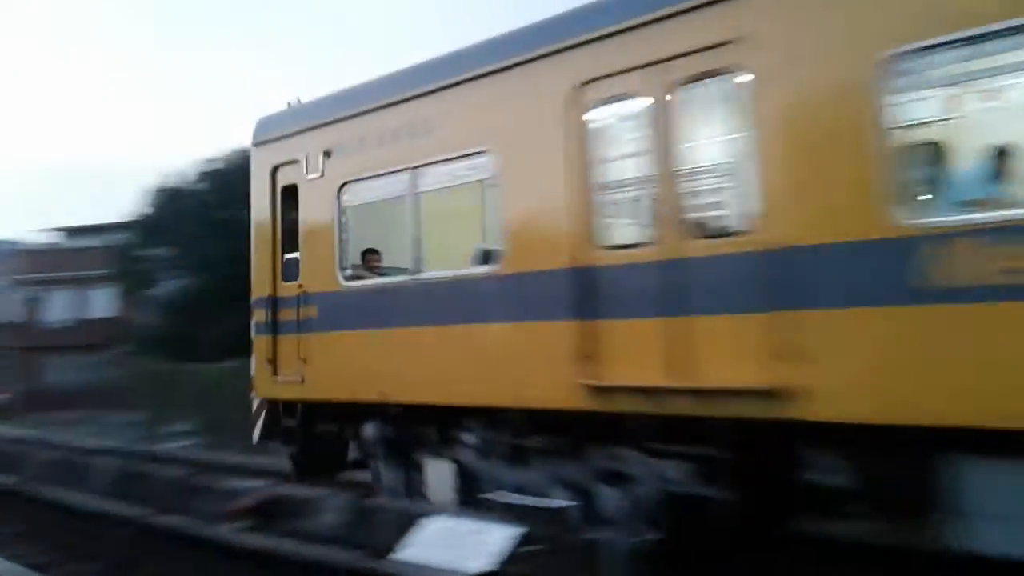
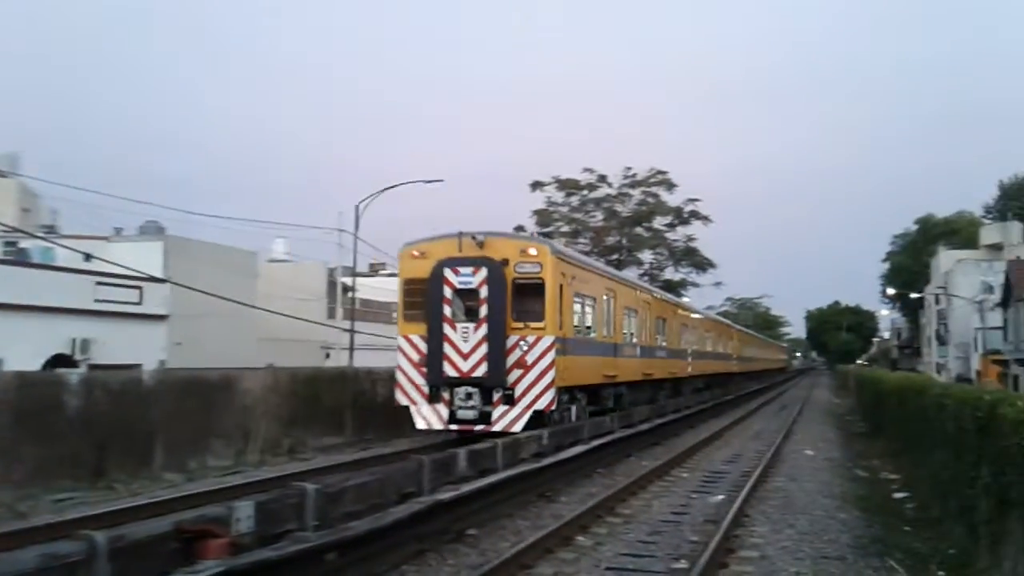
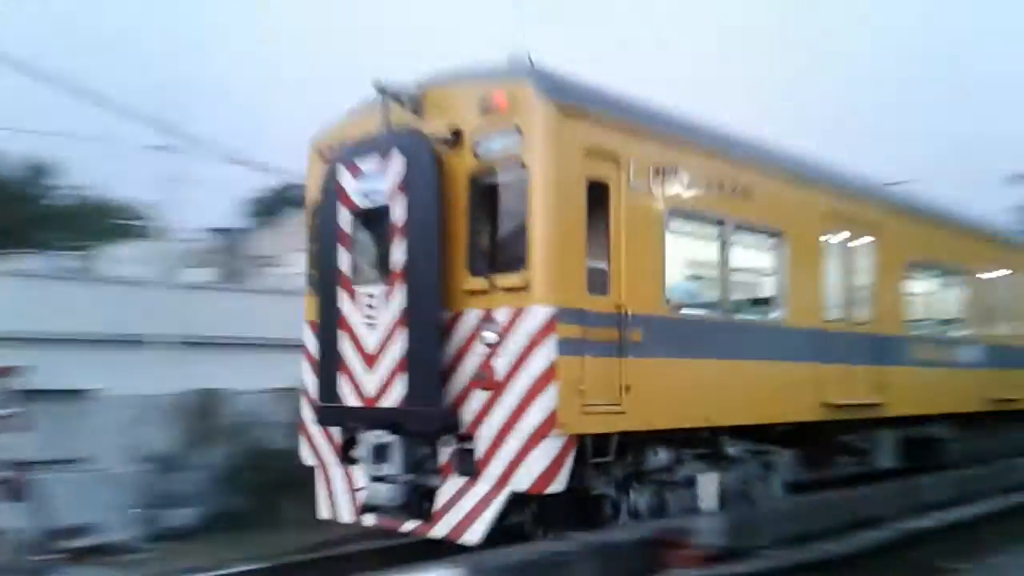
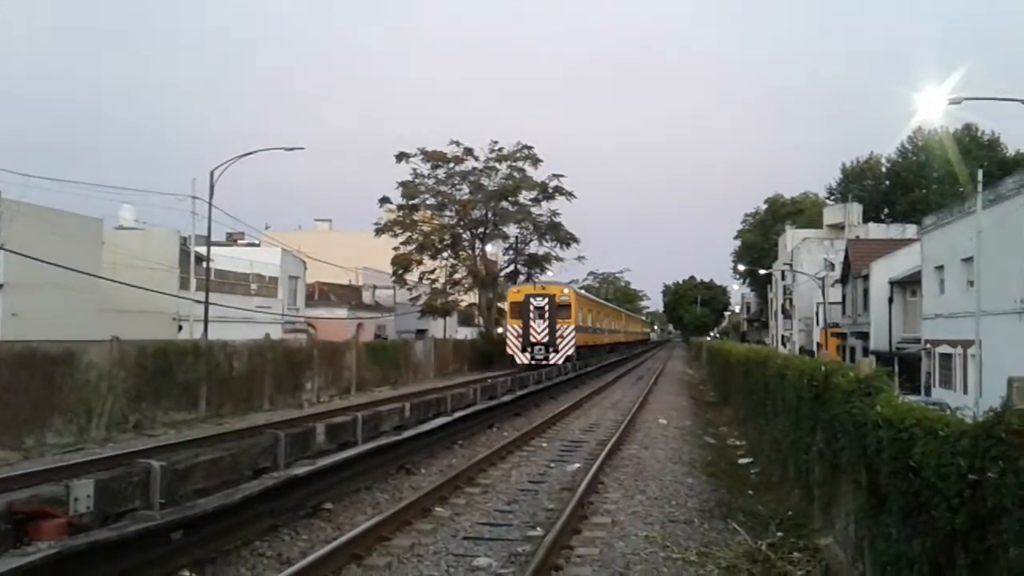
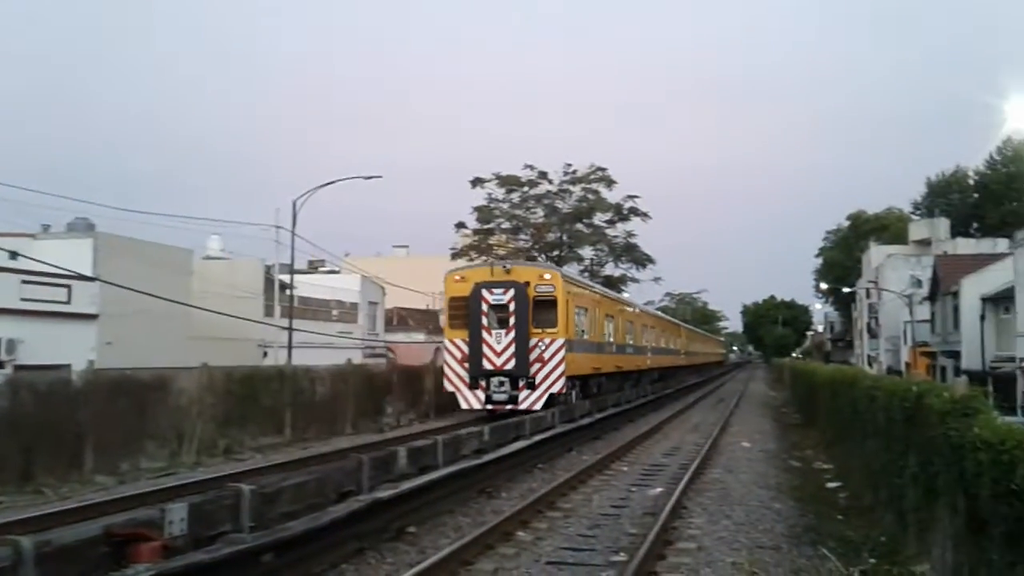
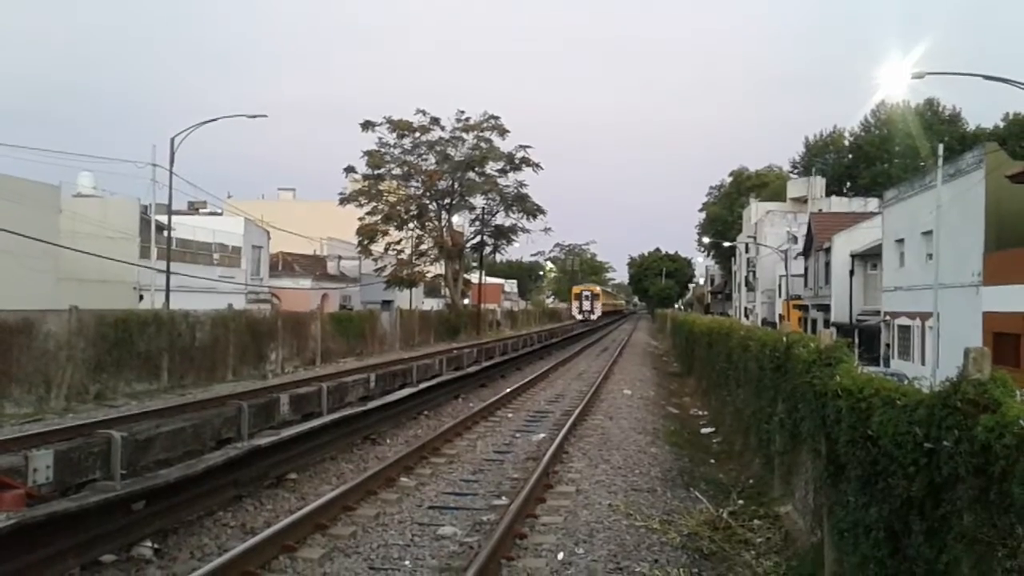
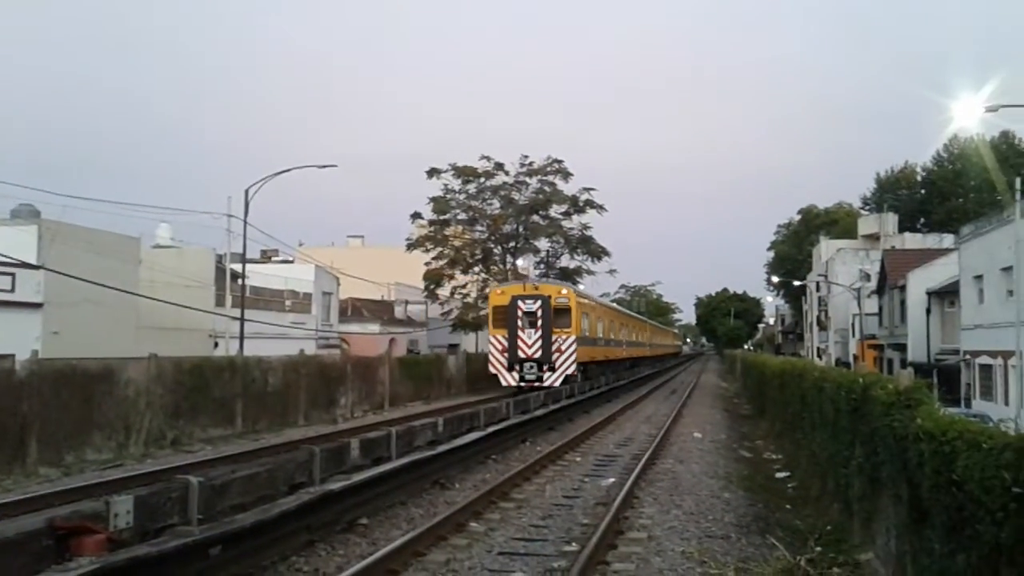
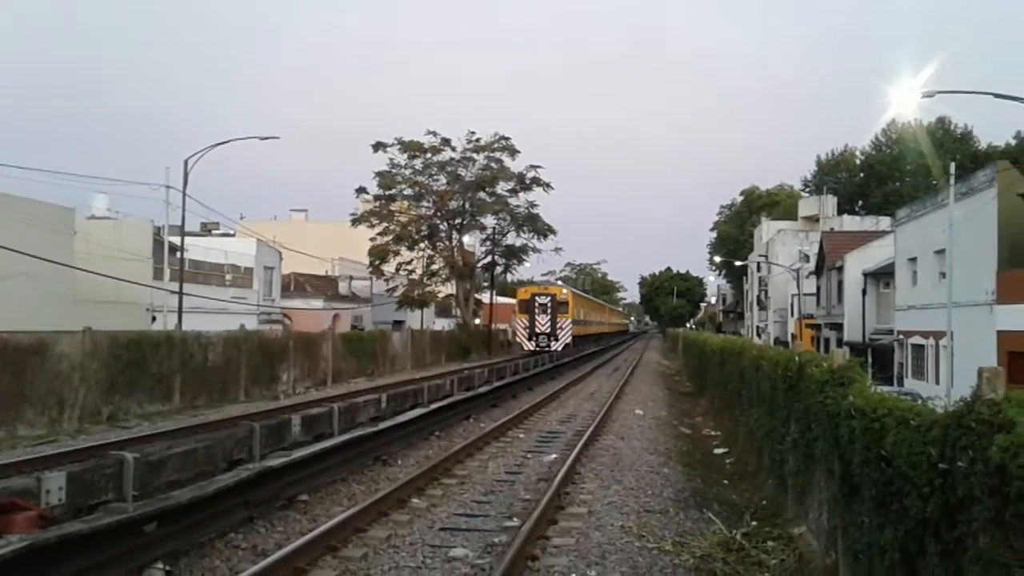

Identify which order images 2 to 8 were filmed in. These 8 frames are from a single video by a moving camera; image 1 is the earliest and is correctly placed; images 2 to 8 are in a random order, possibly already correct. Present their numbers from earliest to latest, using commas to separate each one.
3, 2, 5, 7, 4, 8, 6
